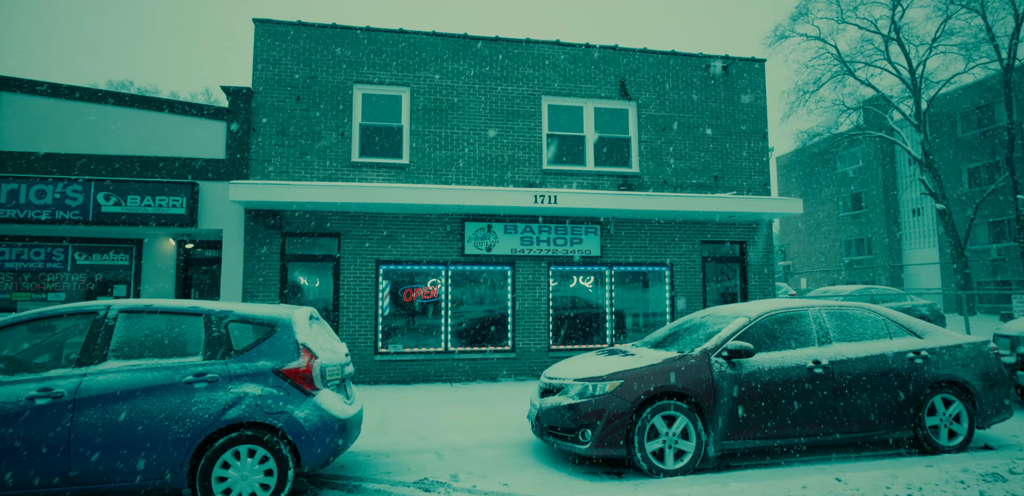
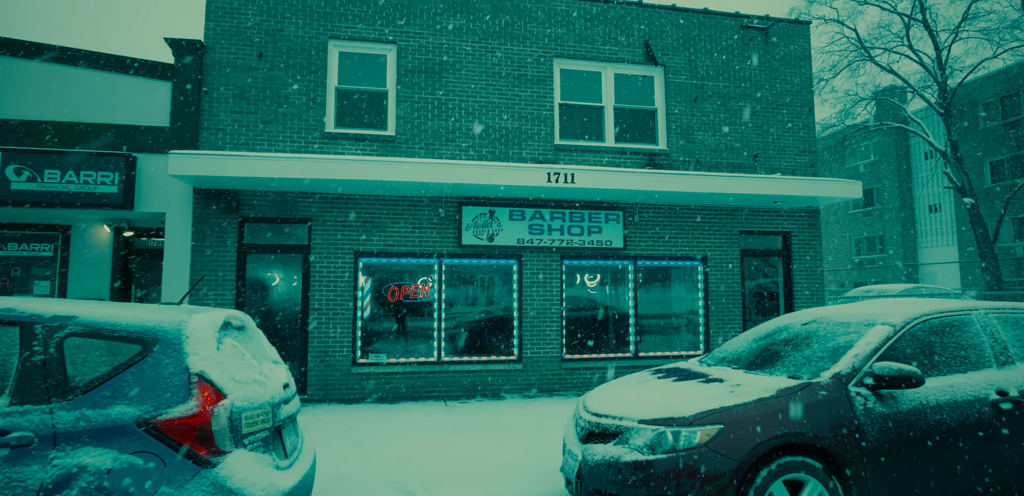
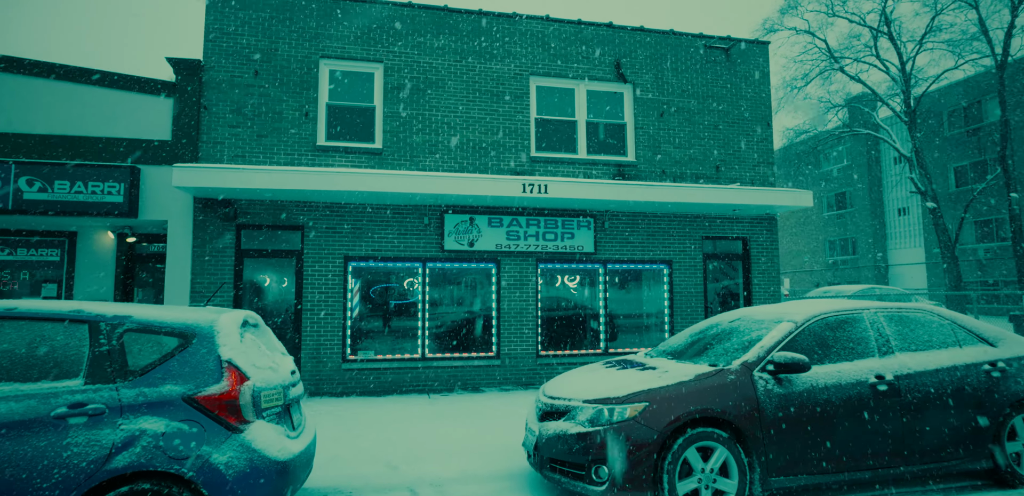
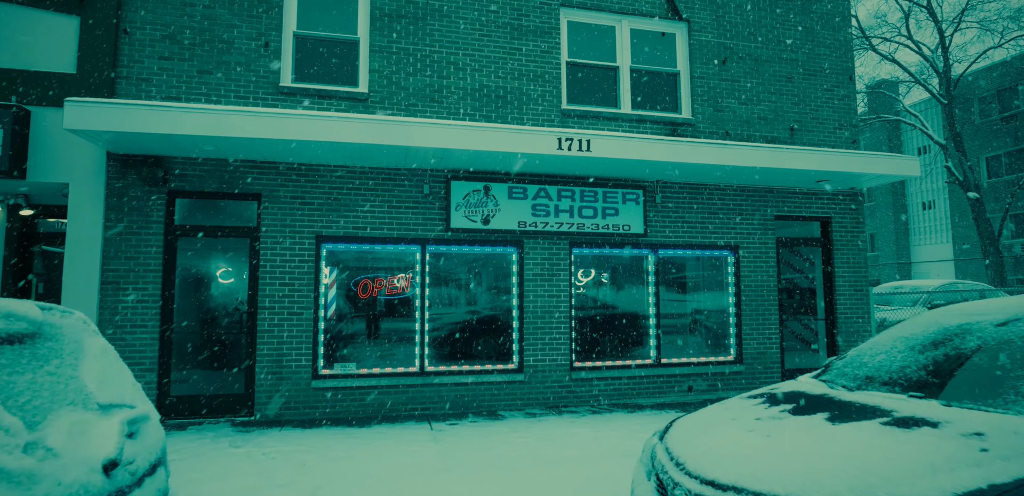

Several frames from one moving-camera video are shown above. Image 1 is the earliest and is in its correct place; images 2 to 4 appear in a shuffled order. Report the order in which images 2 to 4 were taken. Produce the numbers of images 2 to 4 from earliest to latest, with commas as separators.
3, 2, 4
